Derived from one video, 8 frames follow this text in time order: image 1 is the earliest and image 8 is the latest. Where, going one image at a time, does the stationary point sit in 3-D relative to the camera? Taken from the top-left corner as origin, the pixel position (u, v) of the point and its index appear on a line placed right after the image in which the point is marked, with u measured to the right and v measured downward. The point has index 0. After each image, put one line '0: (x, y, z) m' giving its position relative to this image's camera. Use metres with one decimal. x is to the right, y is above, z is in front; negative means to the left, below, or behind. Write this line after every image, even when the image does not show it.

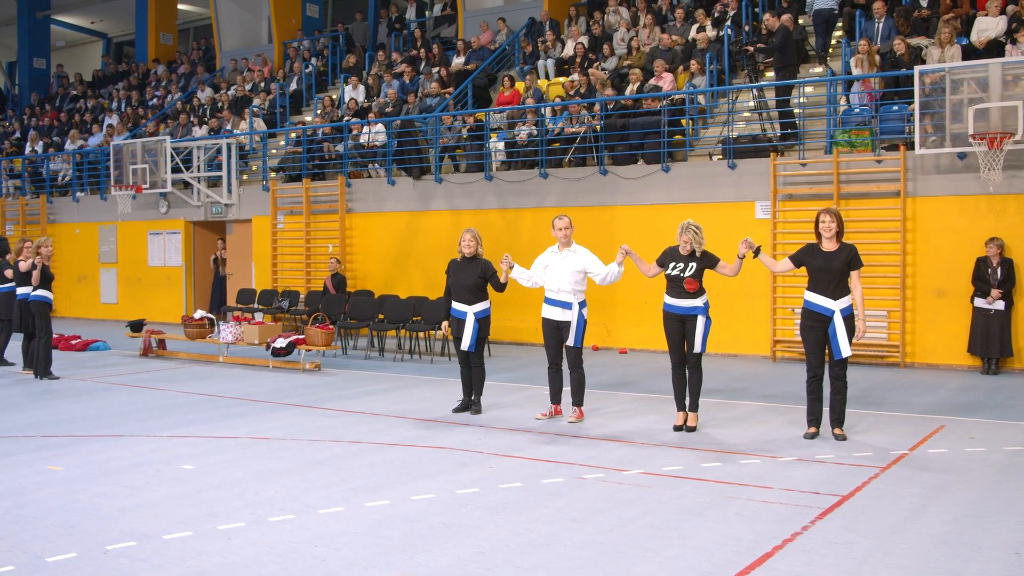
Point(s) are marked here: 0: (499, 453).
0: (-0.1, -1.0, +6.8) m
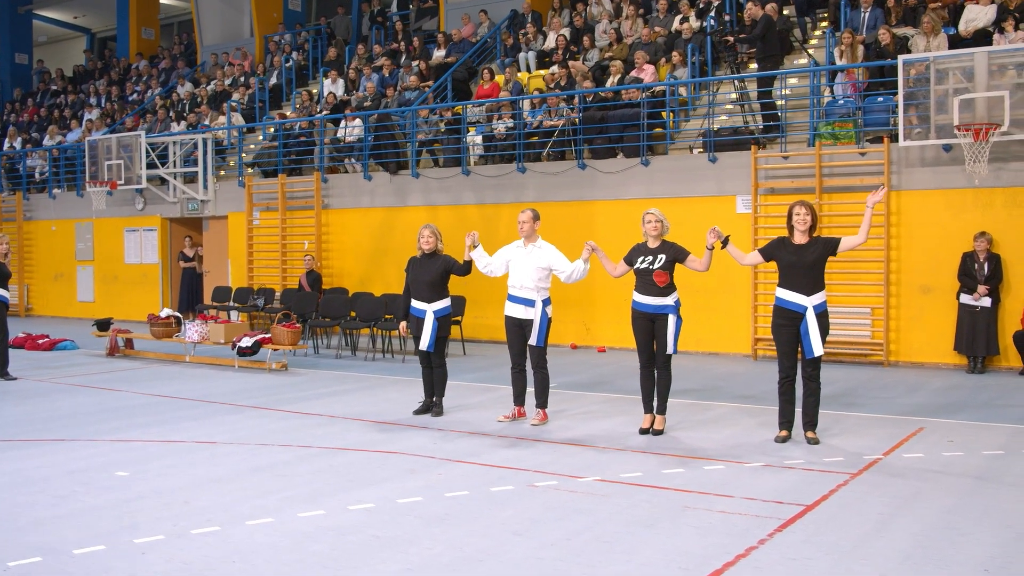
0: (-0.4, -1.0, +6.5) m
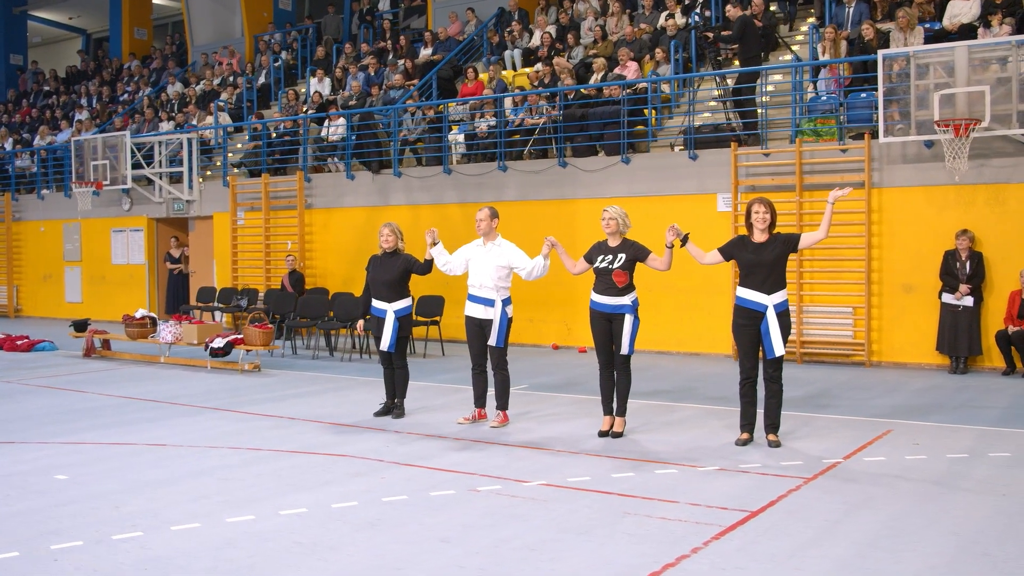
0: (-0.7, -1.0, +6.3) m
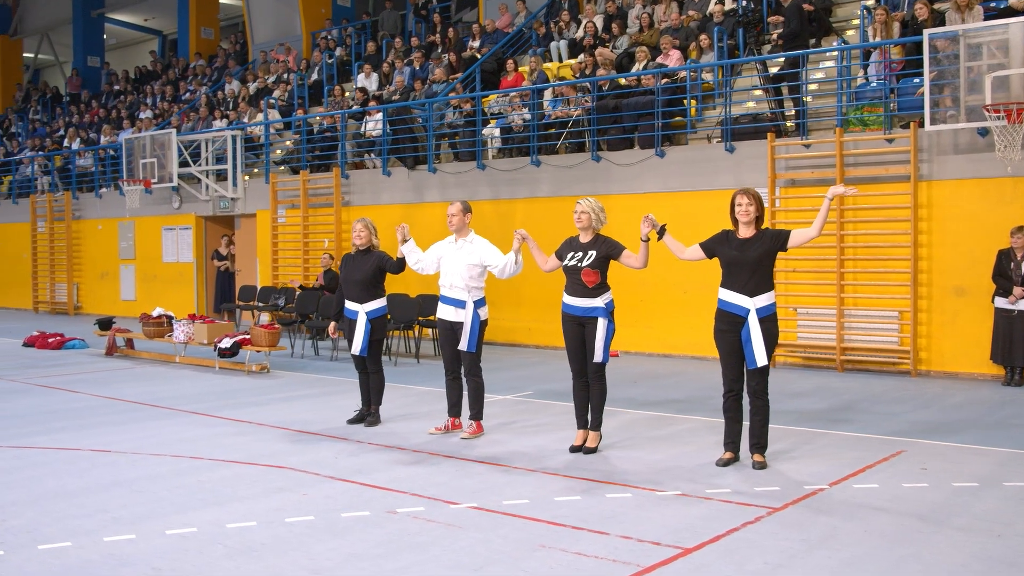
0: (-0.9, -1.0, +5.8) m
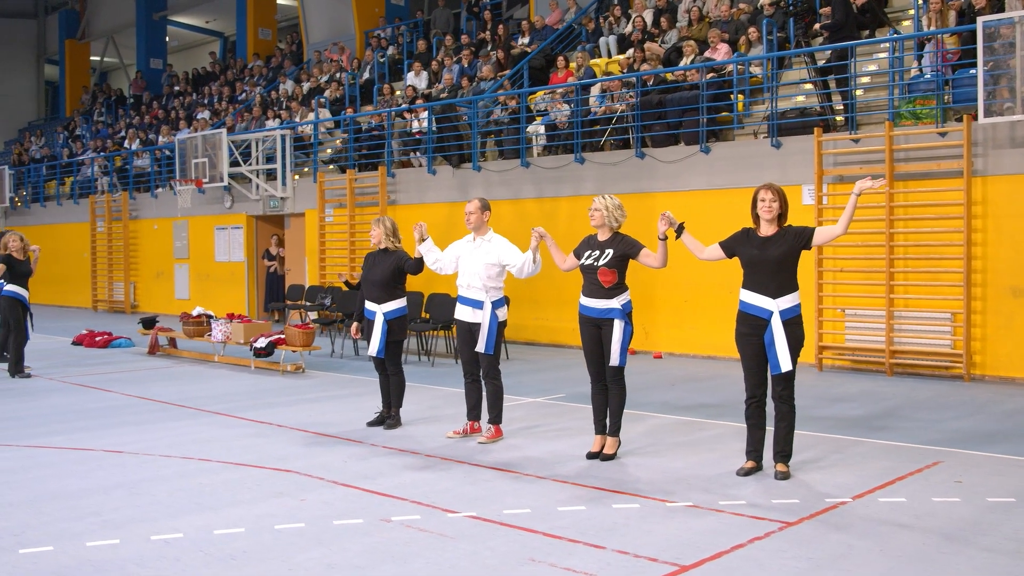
0: (-0.9, -1.0, +5.6) m
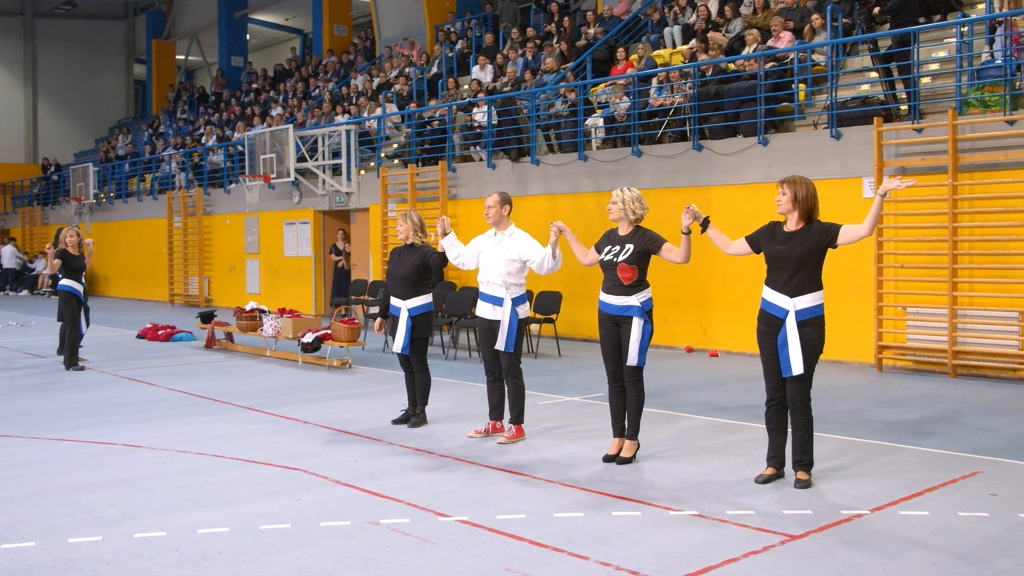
0: (-0.8, -1.0, +5.5) m
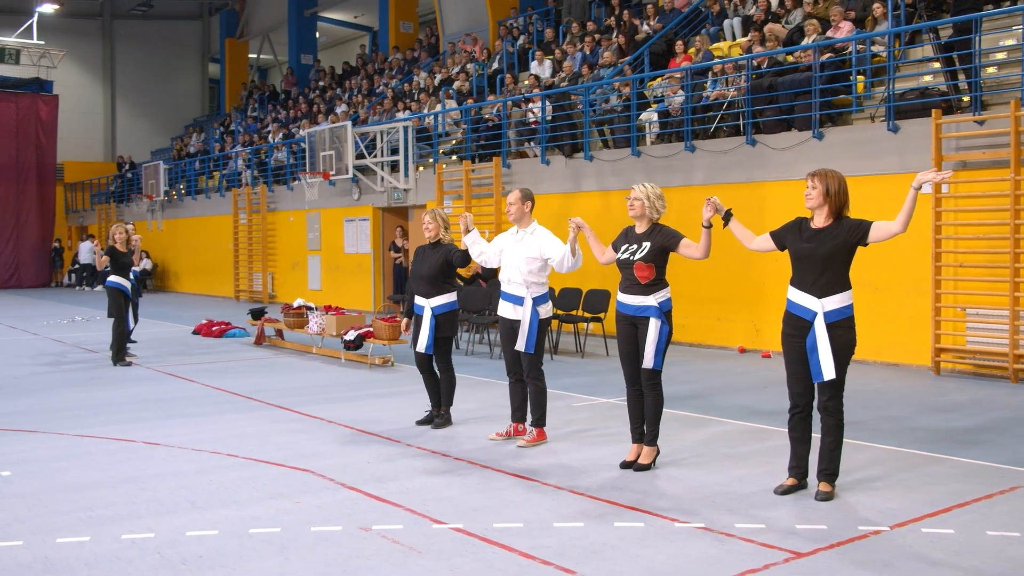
0: (-0.8, -1.0, +5.4) m
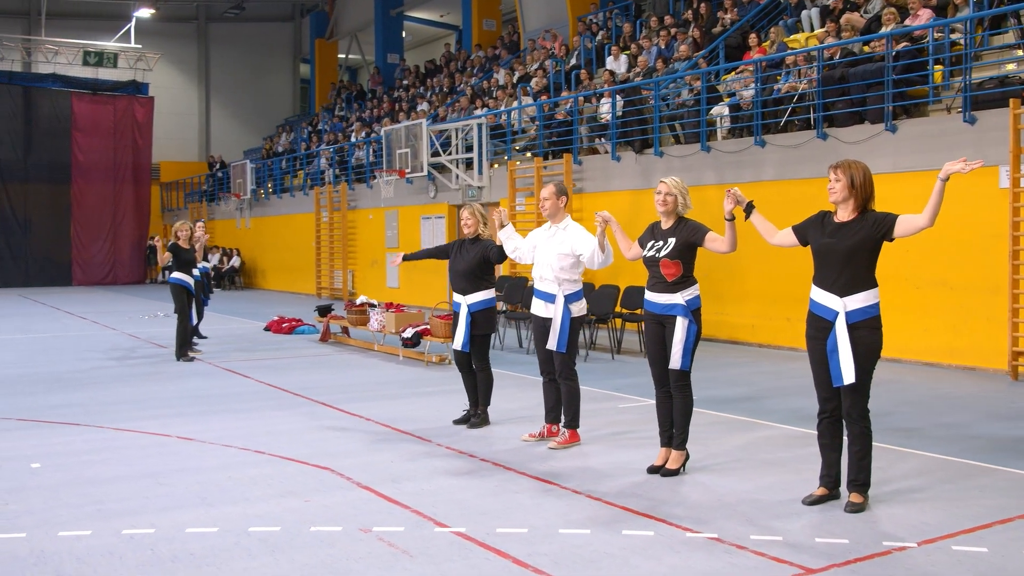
0: (-0.7, -0.9, +5.3) m
